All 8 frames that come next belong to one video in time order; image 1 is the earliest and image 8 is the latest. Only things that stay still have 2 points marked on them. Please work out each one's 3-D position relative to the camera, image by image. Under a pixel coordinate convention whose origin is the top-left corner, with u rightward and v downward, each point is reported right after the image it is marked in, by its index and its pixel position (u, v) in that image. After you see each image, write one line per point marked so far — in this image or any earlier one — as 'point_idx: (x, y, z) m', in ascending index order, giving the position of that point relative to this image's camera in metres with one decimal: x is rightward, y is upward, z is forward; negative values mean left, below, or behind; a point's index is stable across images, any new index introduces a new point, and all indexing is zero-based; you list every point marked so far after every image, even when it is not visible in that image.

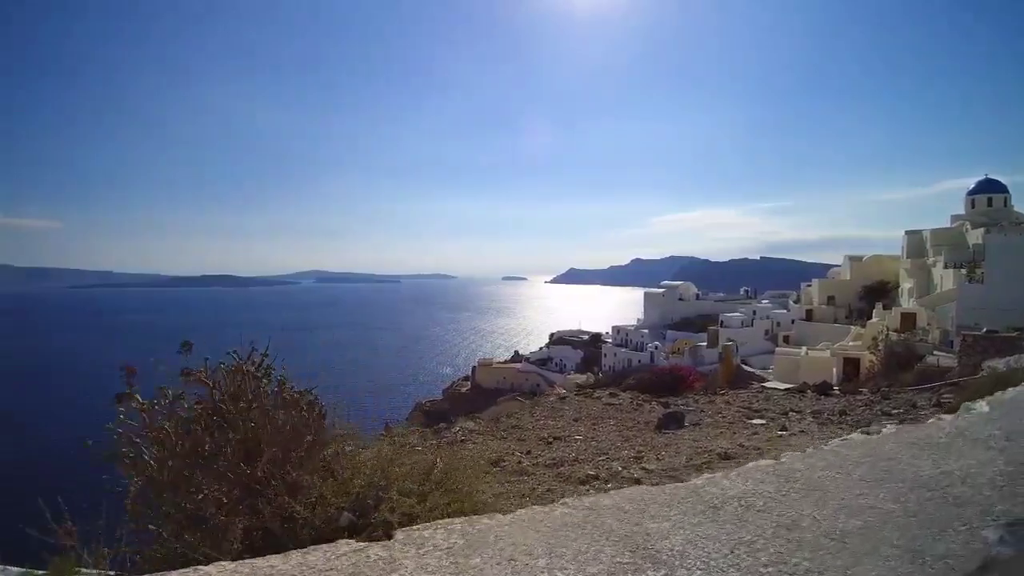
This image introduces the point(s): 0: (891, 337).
0: (+12.3, -1.6, +19.0) m
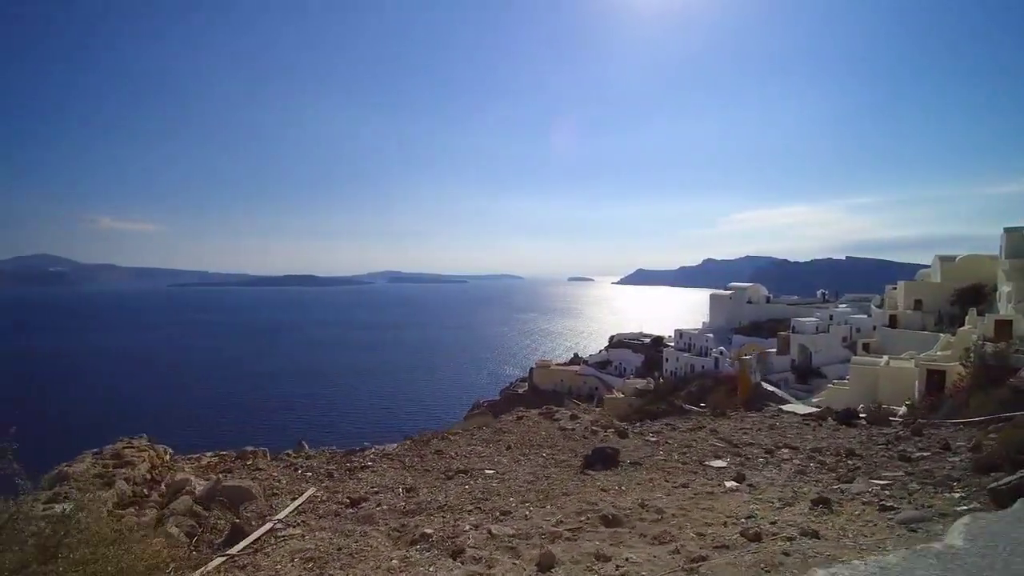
0: (+13.7, -1.7, +16.9) m
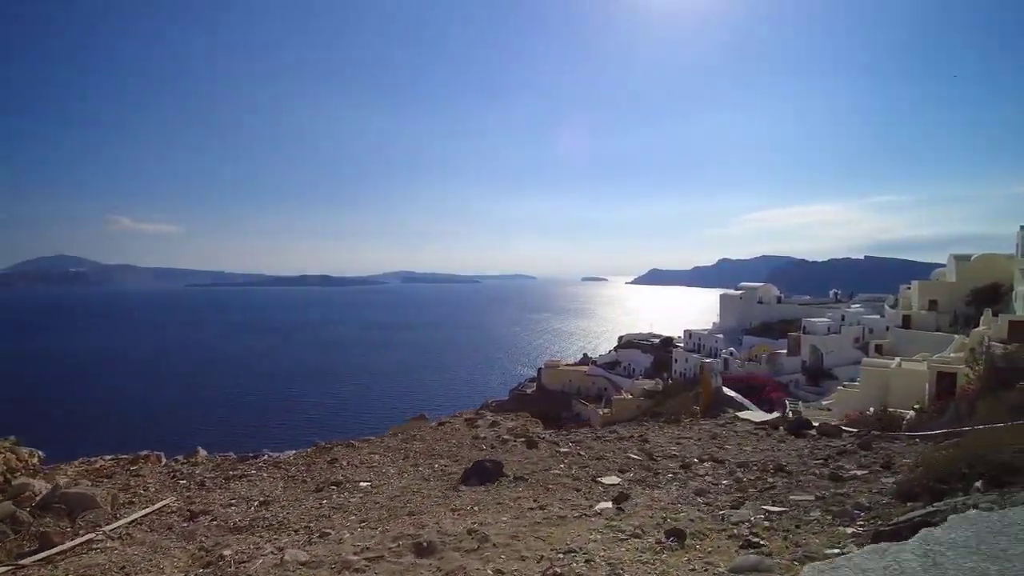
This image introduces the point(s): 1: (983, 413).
0: (+13.6, -1.7, +16.3) m
1: (+10.3, -2.7, +12.6) m
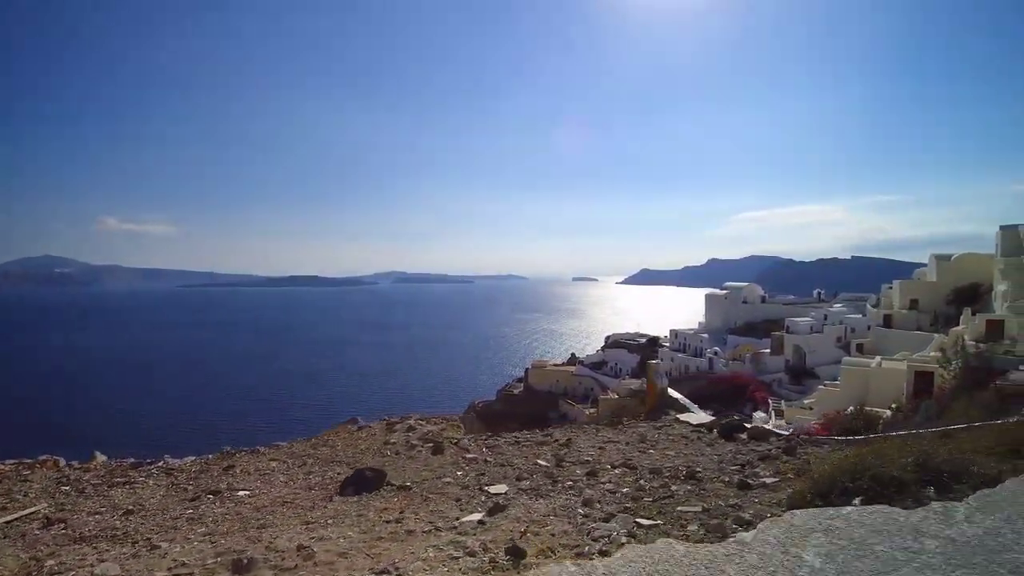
0: (+12.9, -1.7, +16.4) m
1: (+9.7, -2.7, +12.6) m
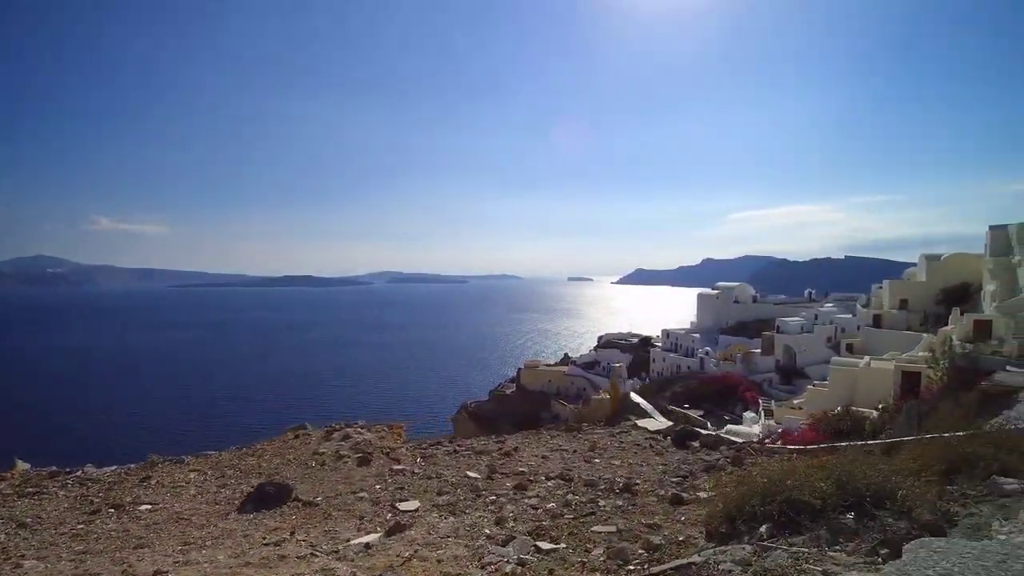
0: (+12.5, -1.7, +16.3) m
1: (+9.3, -2.7, +12.5) m
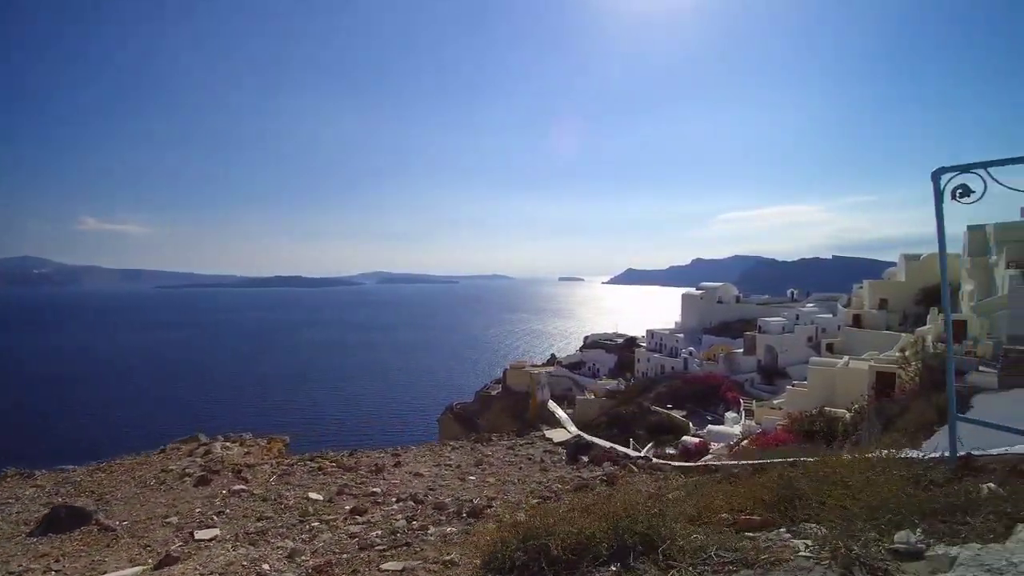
0: (+11.8, -1.7, +16.3) m
1: (+8.6, -2.7, +12.5) m
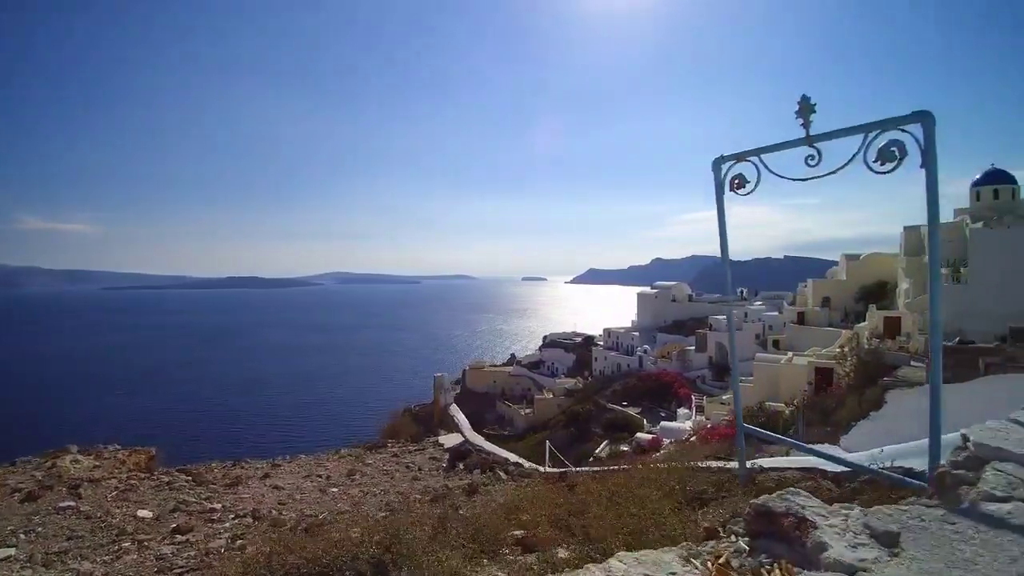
0: (+10.3, -1.6, +16.9) m
1: (+7.4, -2.7, +12.9) m
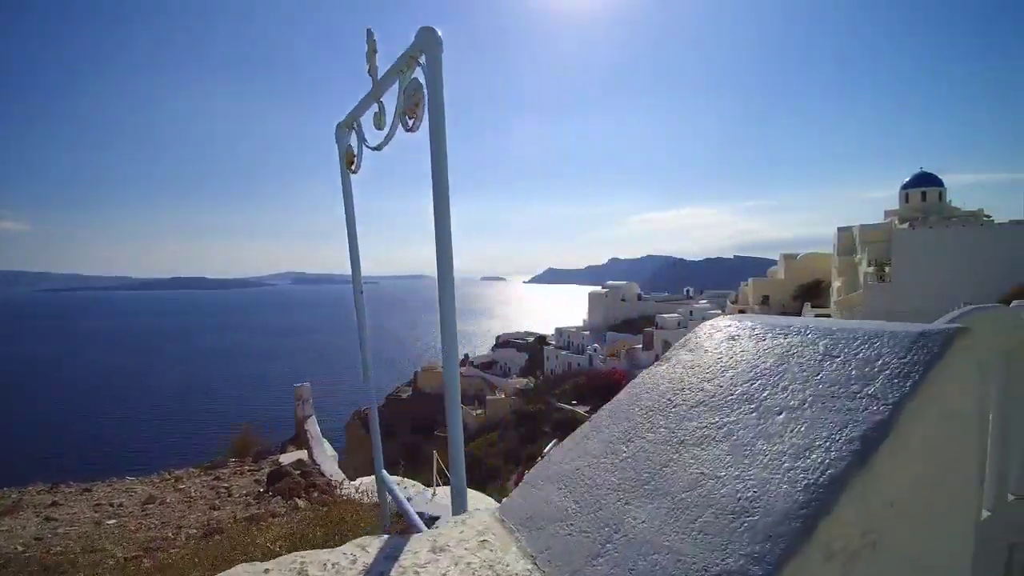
0: (+8.6, -1.6, +17.5) m
1: (+5.9, -2.7, +13.3) m
